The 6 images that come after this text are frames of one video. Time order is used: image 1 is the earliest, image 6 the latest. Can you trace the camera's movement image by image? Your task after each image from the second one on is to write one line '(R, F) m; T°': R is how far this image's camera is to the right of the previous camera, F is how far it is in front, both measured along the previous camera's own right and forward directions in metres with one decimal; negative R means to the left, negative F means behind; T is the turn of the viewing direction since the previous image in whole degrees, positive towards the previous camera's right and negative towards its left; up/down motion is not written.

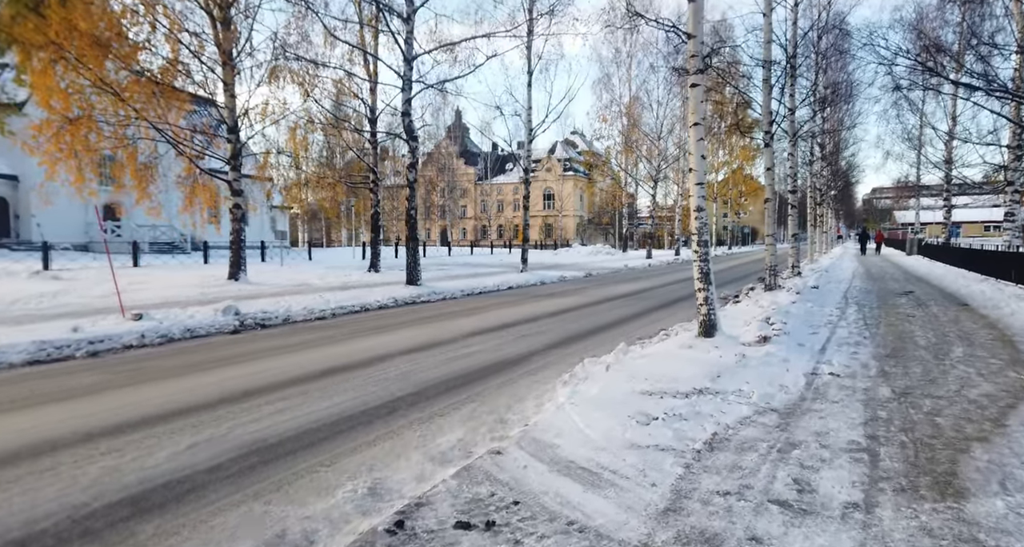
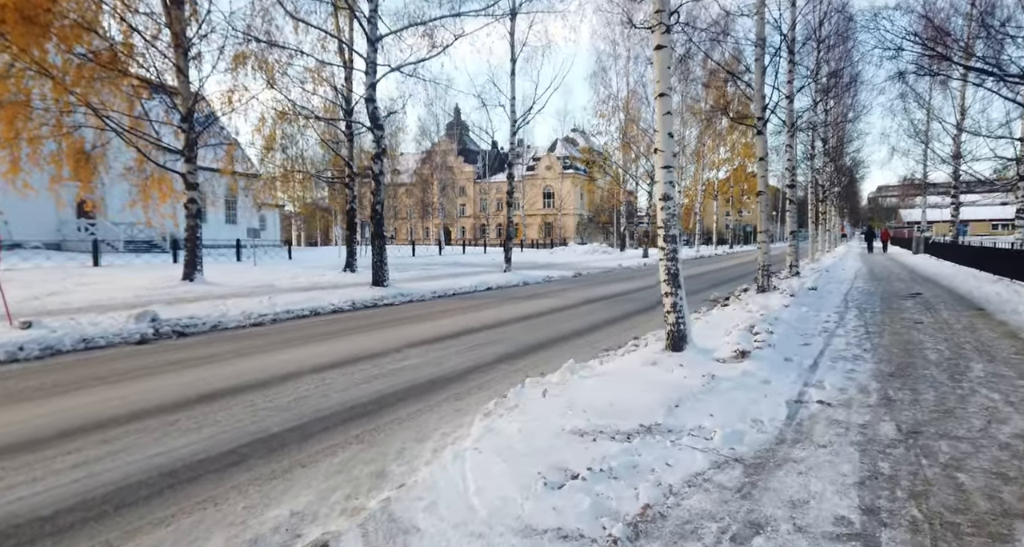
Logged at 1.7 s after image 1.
(+0.7, +1.0) m; 0°
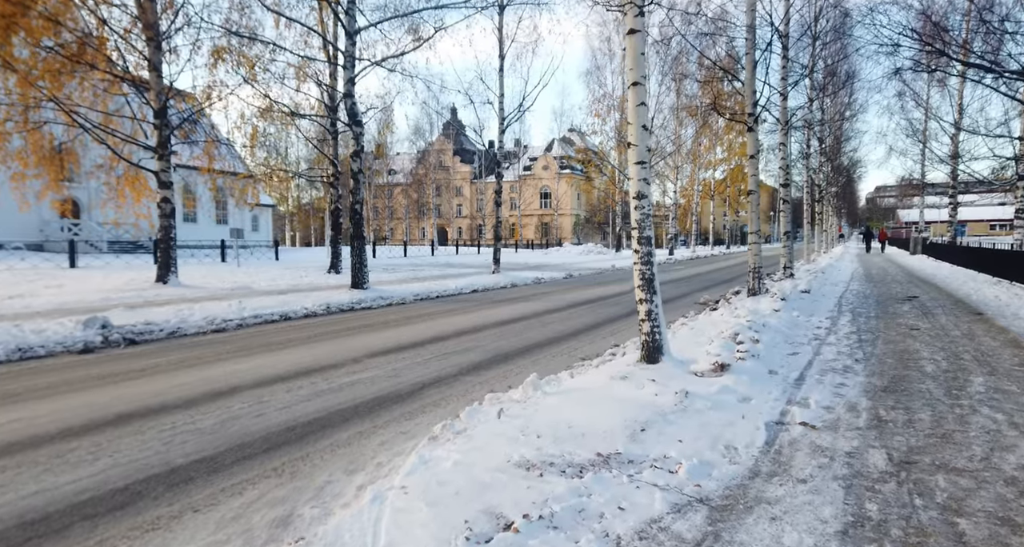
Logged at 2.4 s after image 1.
(+0.4, +0.4) m; 0°
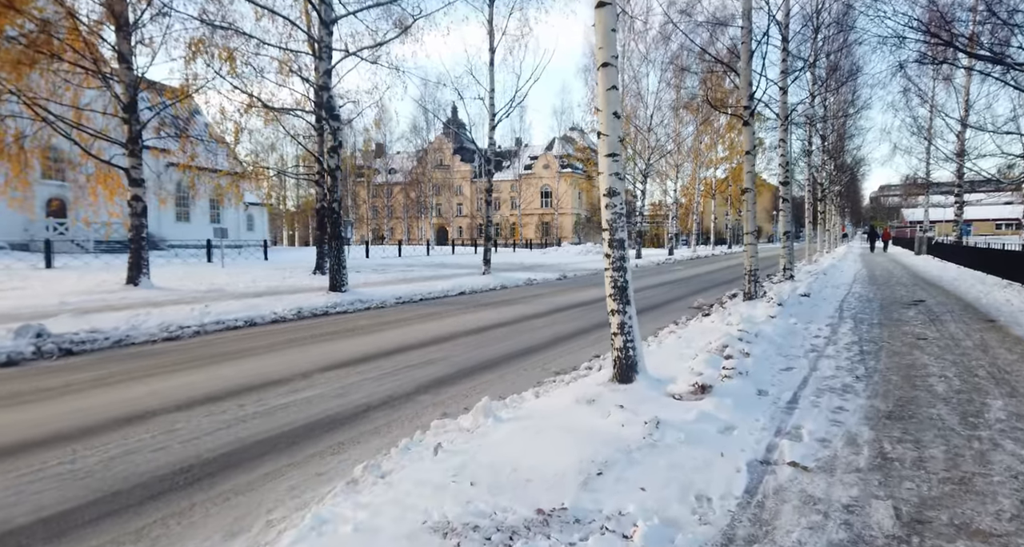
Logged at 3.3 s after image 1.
(+0.4, +0.6) m; 0°
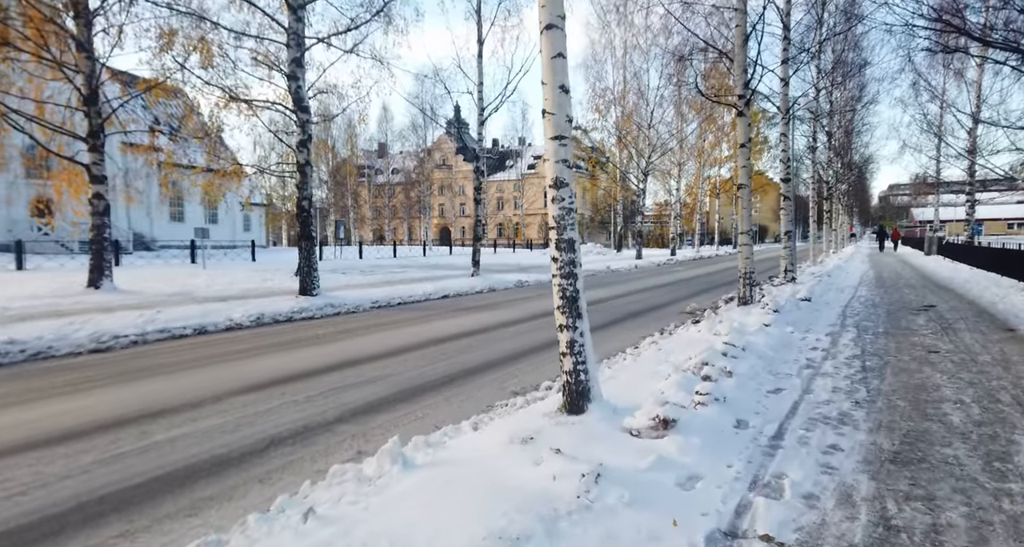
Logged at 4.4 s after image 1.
(+0.5, +0.8) m; -1°
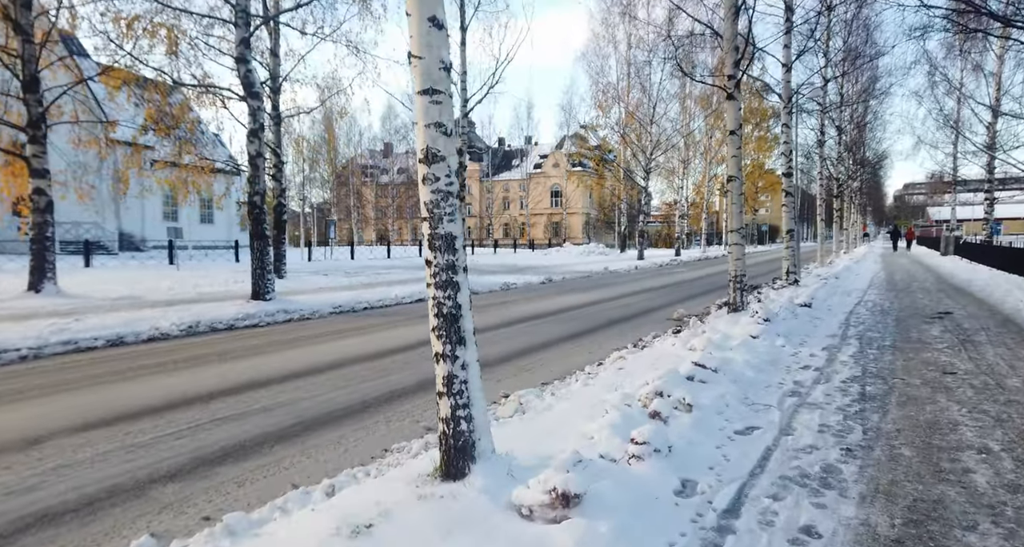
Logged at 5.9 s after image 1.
(+0.8, +1.0) m; -1°
